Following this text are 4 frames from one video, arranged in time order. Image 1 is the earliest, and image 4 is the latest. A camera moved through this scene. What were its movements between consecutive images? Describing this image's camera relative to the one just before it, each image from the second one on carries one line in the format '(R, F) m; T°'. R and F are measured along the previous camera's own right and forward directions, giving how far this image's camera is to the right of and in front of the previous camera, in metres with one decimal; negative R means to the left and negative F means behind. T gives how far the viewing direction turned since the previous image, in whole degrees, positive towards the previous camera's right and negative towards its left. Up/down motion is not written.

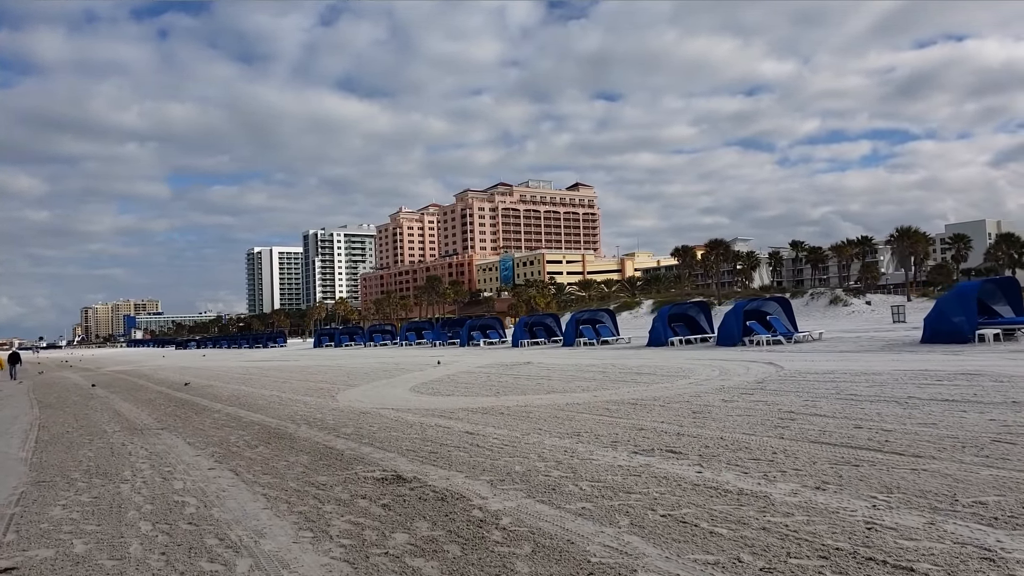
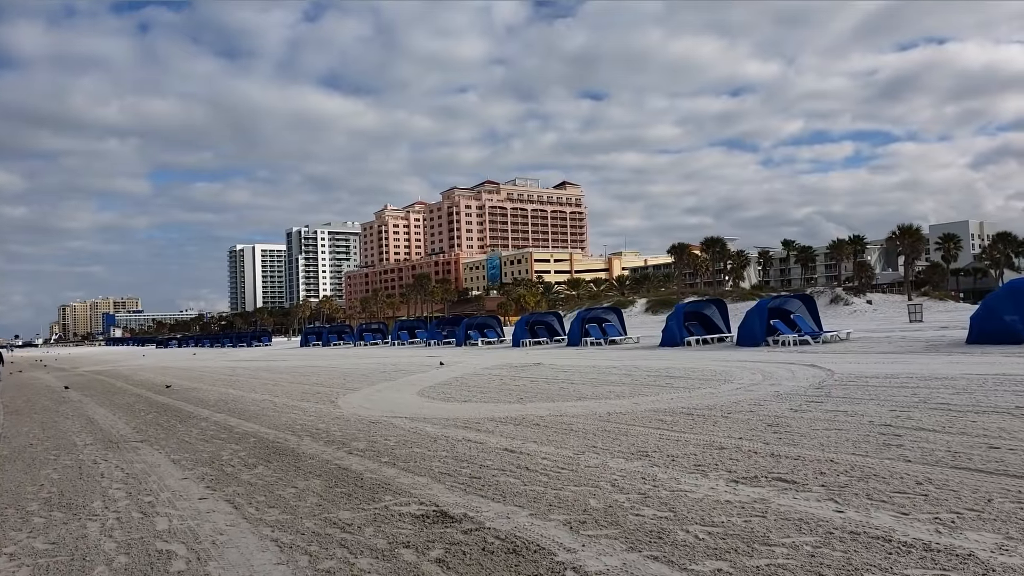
(-0.8, +1.5) m; +1°
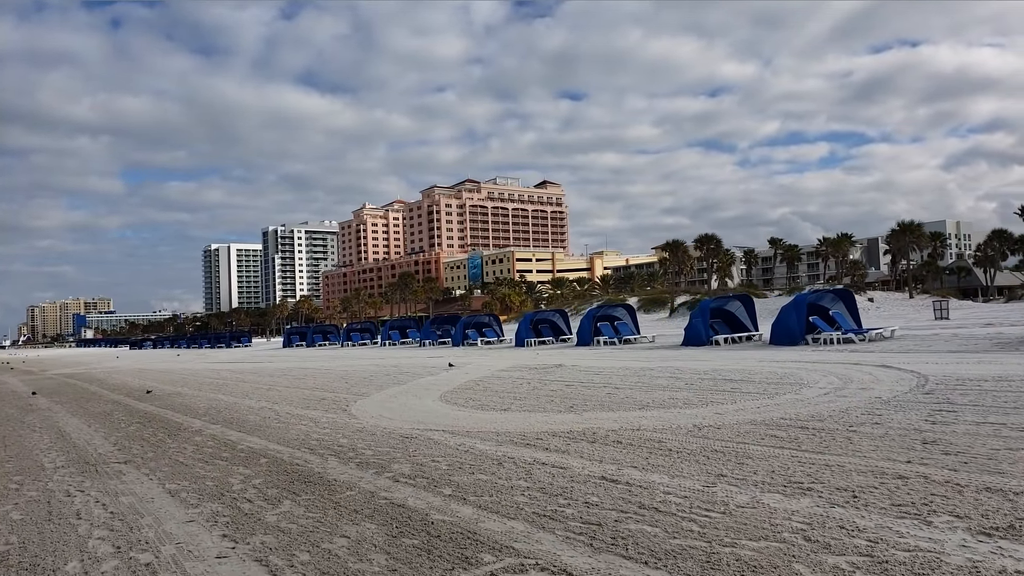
(-1.2, +1.9) m; +2°
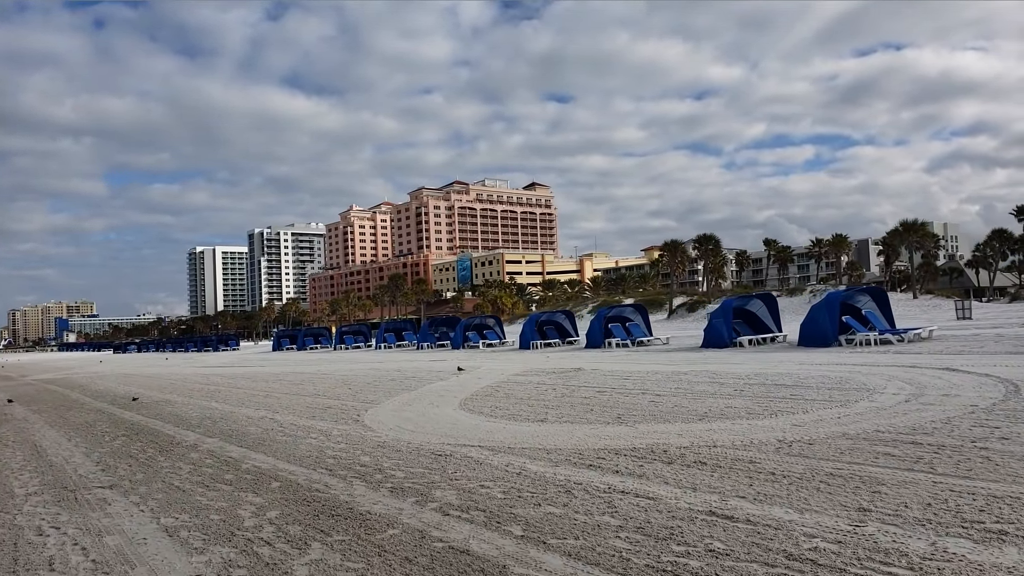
(-0.8, +1.3) m; +1°
